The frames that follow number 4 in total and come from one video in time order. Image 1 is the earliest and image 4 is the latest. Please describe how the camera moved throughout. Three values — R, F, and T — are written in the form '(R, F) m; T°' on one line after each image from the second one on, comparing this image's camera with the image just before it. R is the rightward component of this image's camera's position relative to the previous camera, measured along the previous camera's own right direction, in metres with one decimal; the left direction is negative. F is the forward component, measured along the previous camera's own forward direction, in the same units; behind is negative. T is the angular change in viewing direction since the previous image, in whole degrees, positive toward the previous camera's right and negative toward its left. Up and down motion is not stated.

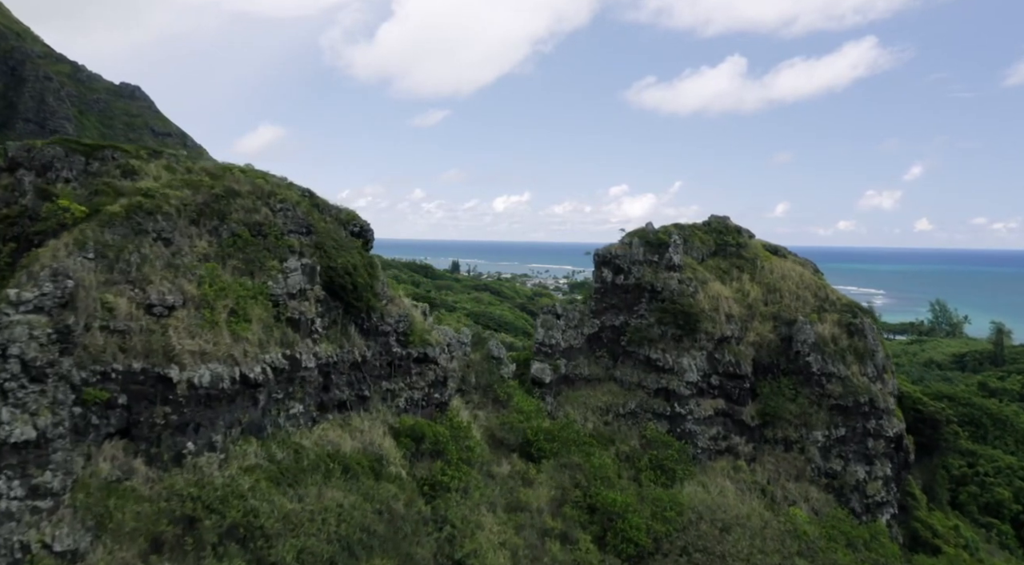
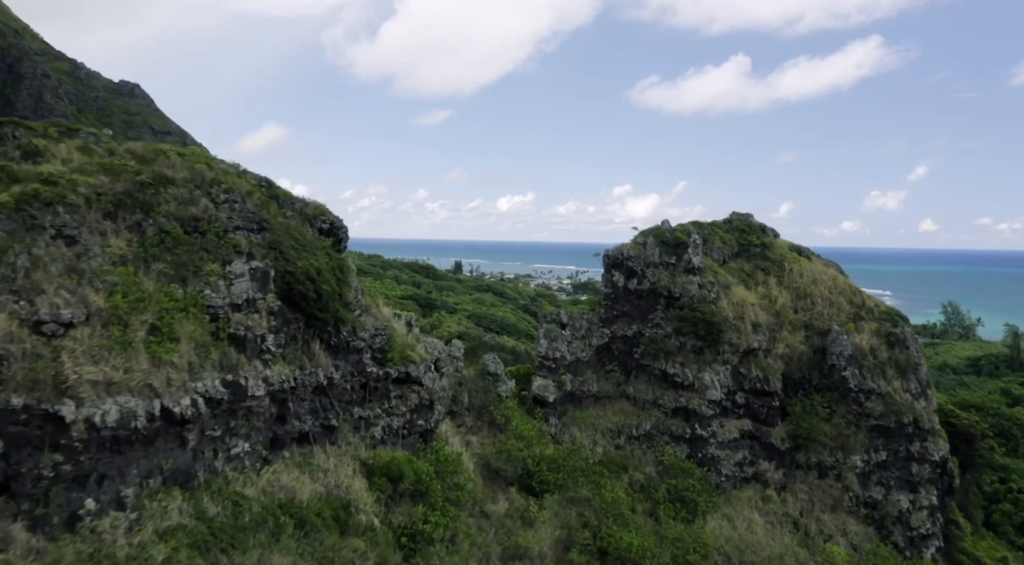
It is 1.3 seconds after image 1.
(+0.1, +3.0) m; 0°
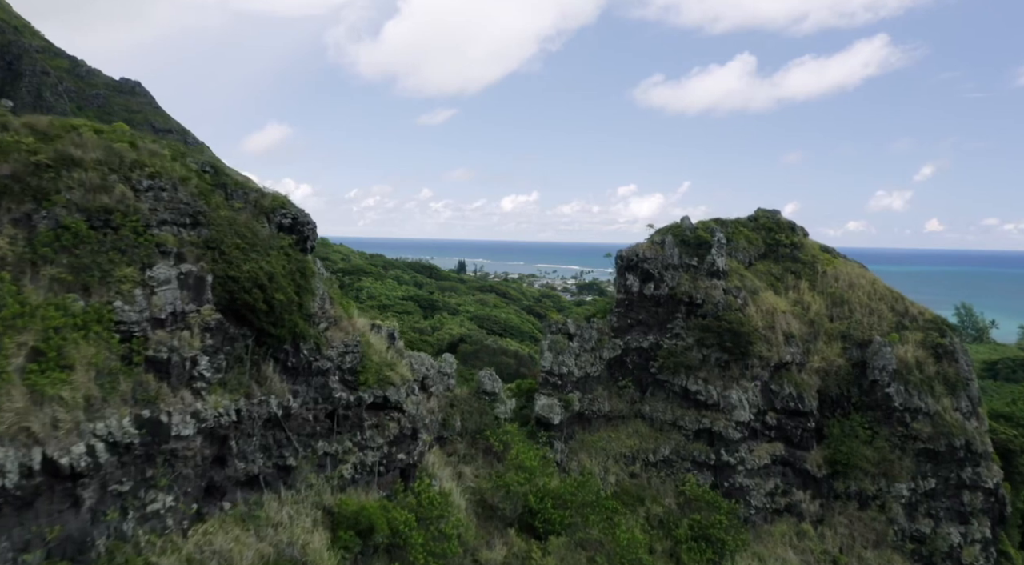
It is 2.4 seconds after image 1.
(+0.1, +2.7) m; 0°
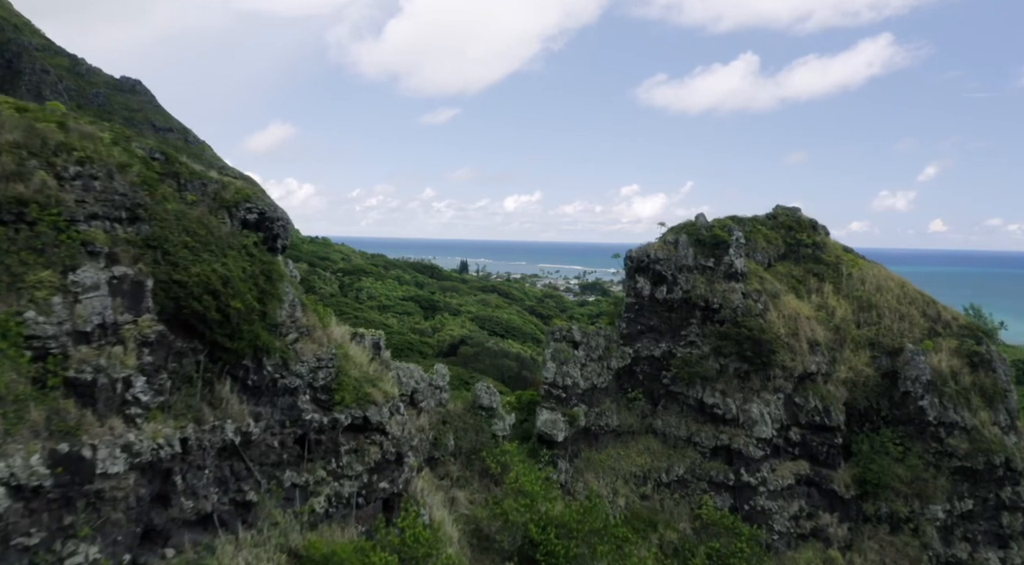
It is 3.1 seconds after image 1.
(+0.1, +1.7) m; 0°
